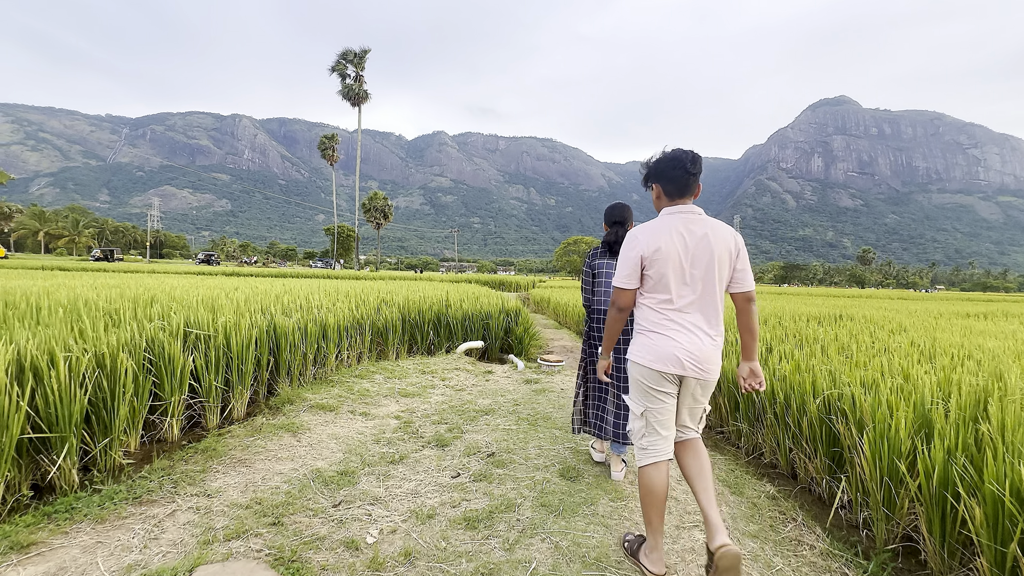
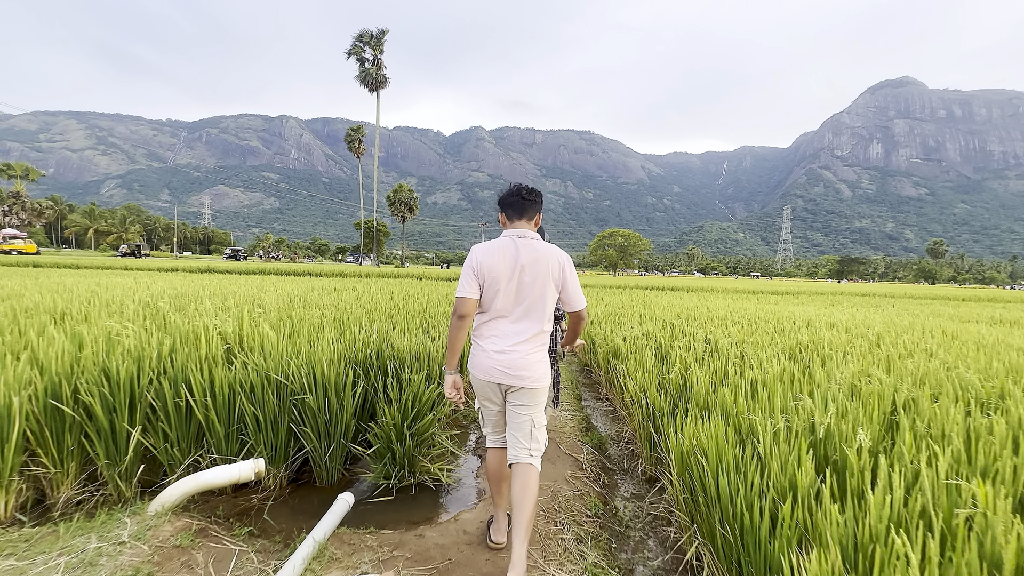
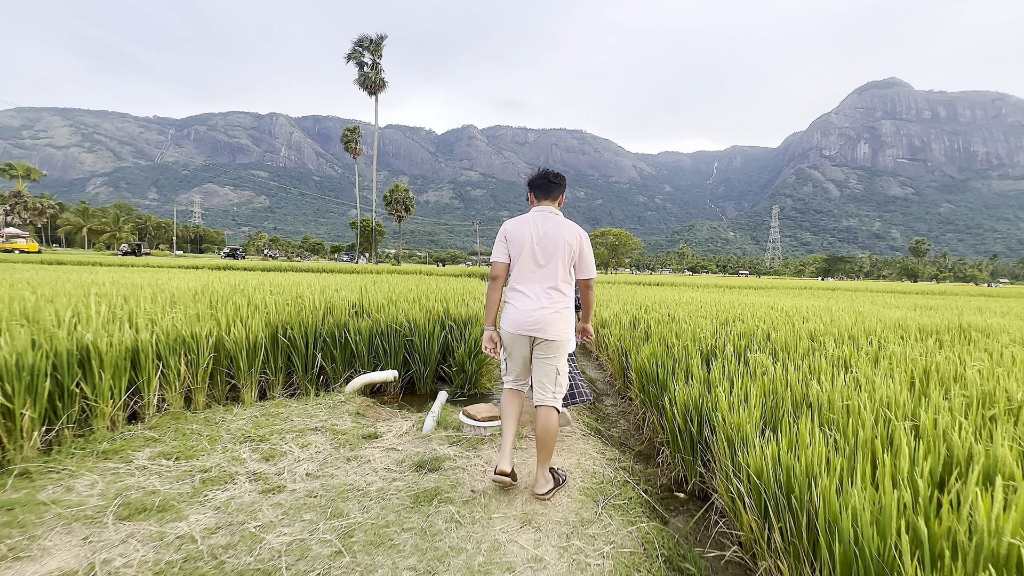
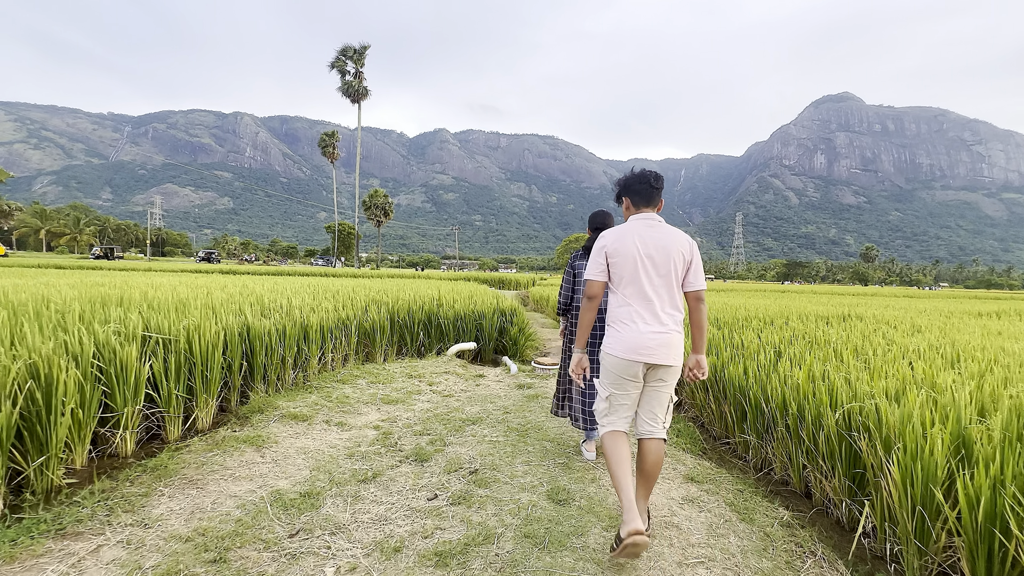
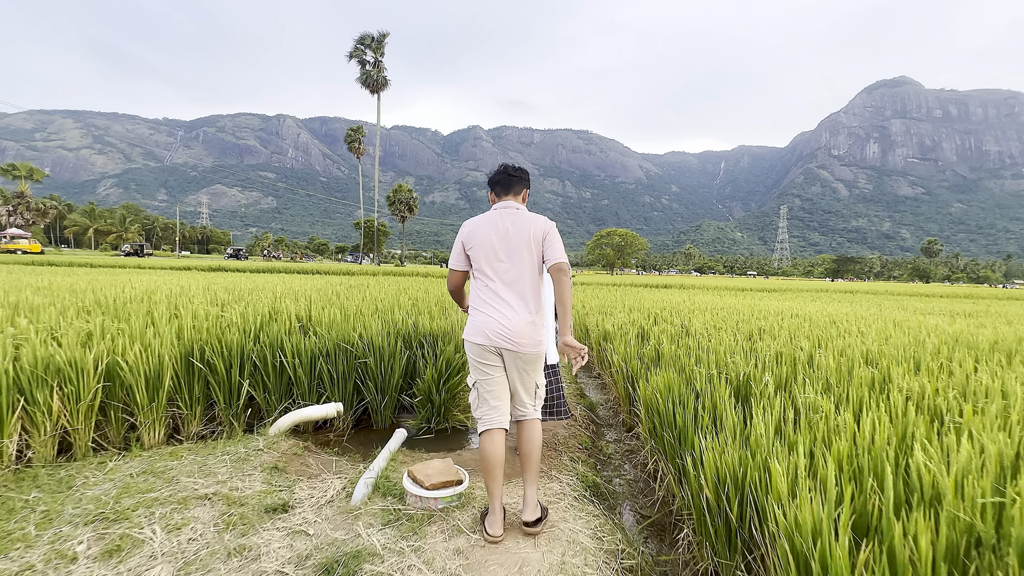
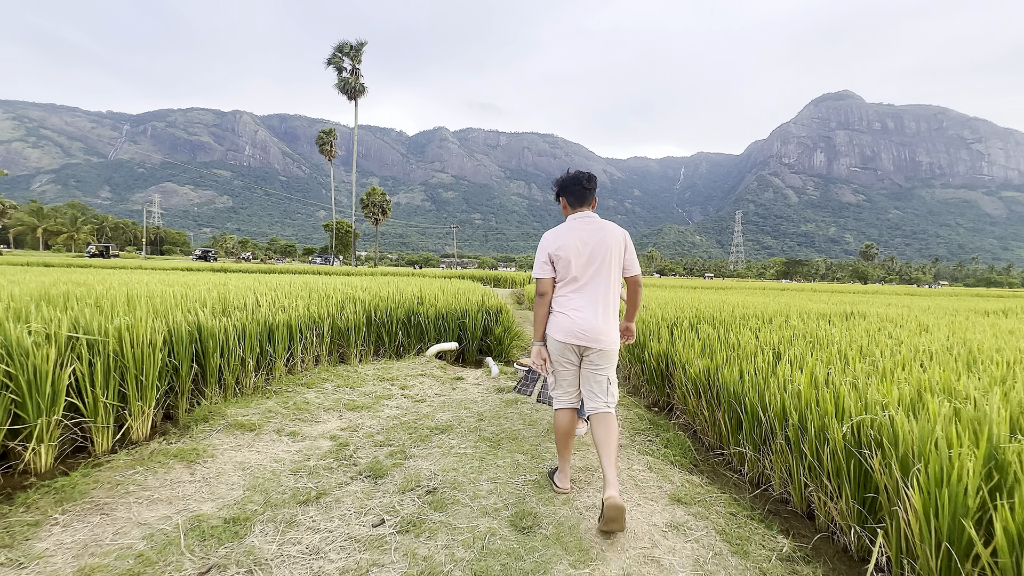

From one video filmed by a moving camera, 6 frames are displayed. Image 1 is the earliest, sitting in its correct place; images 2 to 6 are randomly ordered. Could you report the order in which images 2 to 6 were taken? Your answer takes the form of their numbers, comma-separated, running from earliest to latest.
4, 6, 3, 5, 2
